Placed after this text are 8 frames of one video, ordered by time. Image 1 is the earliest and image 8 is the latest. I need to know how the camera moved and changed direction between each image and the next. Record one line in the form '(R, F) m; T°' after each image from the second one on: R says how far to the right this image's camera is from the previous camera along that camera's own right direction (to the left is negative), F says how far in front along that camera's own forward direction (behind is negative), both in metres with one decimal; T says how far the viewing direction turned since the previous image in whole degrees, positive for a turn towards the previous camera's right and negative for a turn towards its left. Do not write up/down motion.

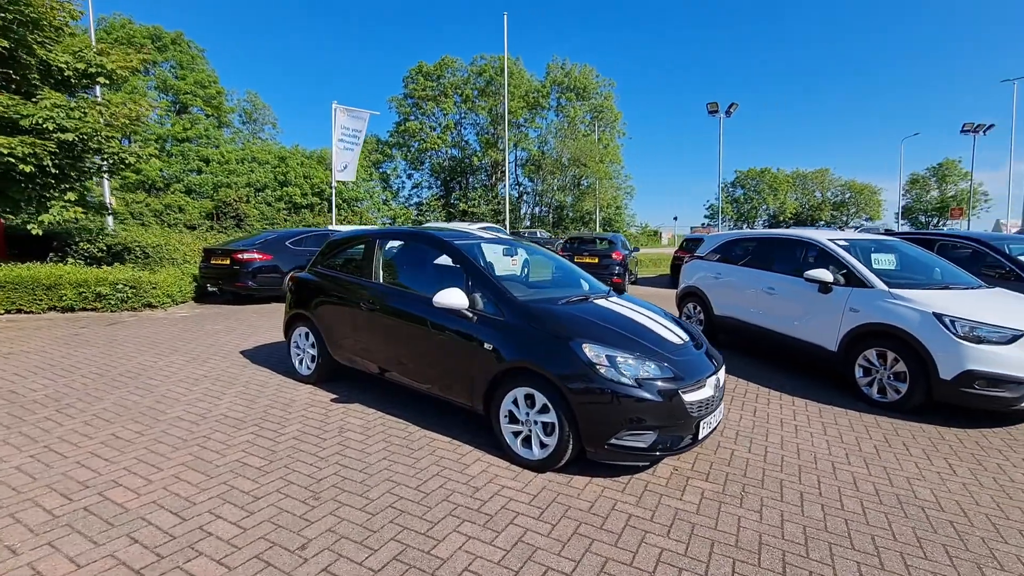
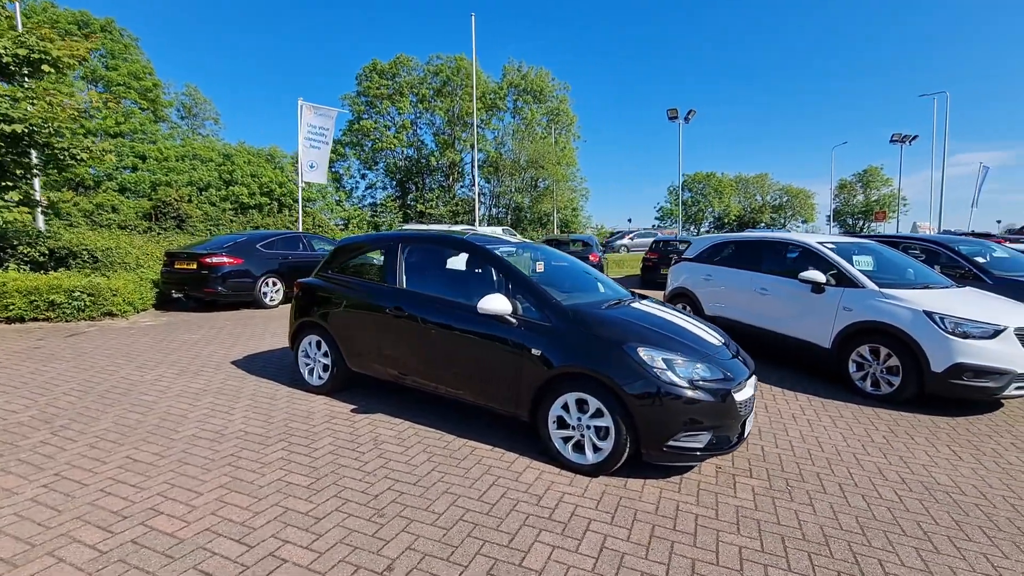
(-0.7, +0.1) m; +6°
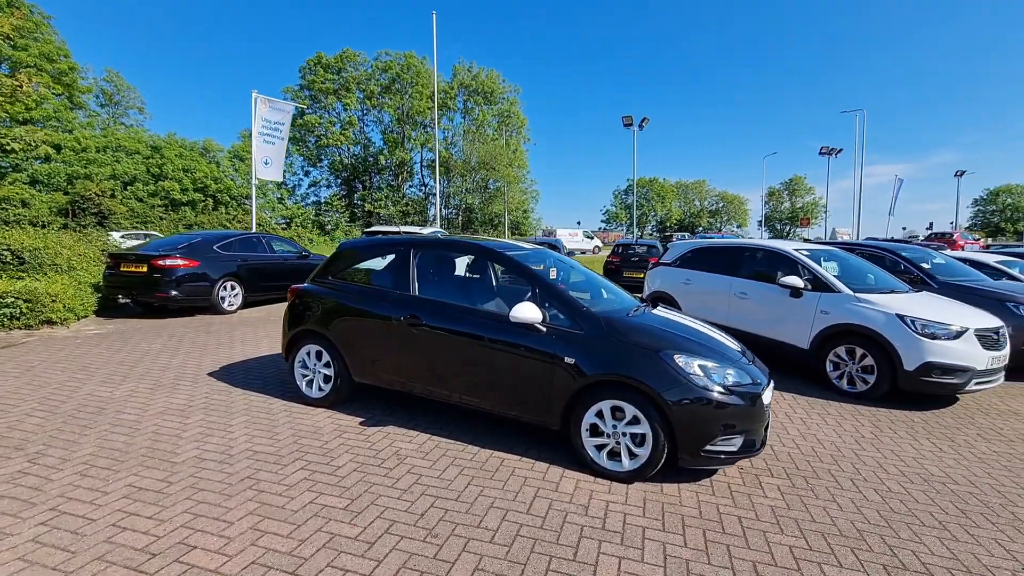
(-0.6, +0.1) m; +6°
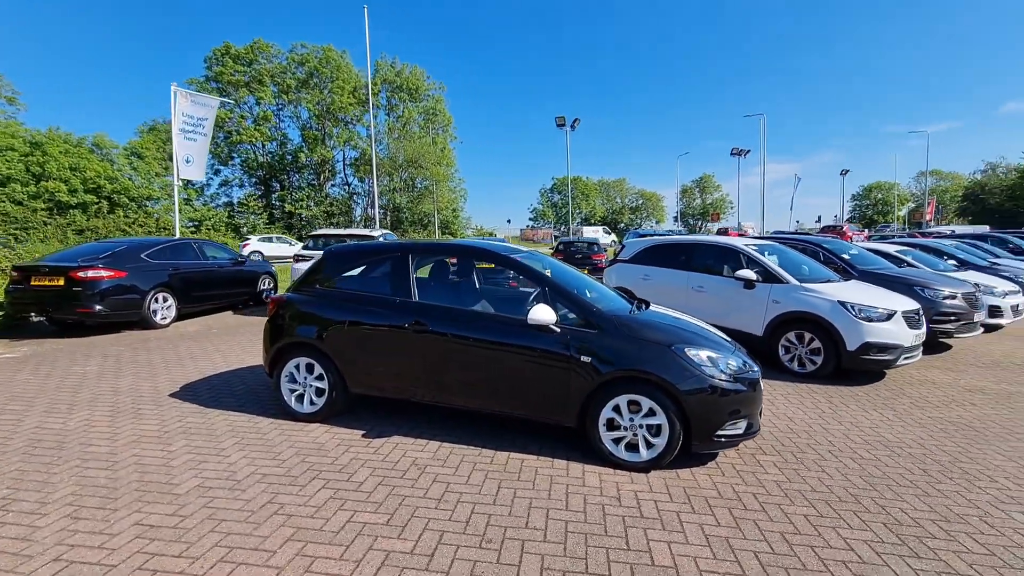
(-0.6, 0.0) m; +9°
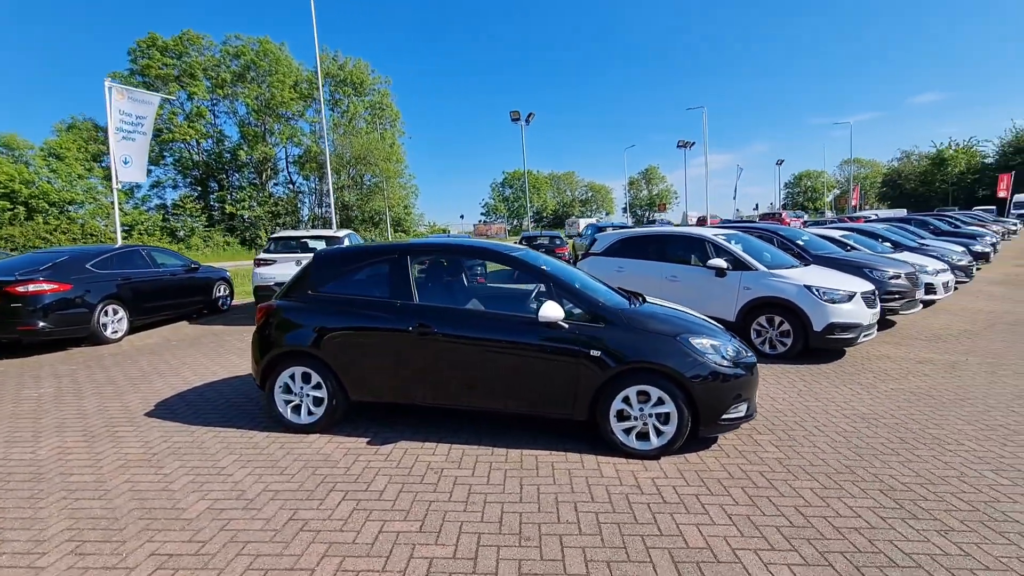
(-0.4, 0.0) m; +6°
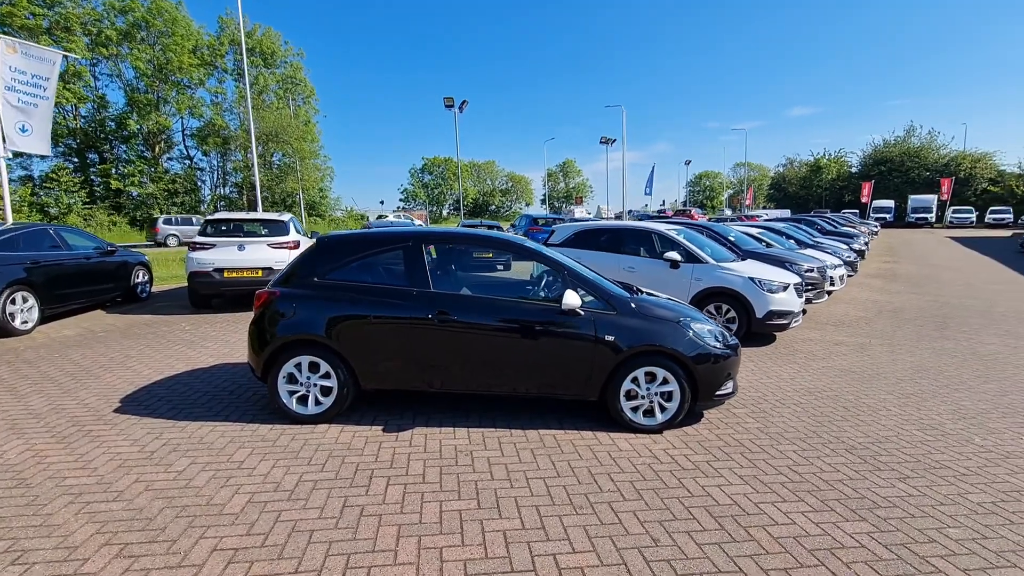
(-0.8, -0.1) m; +10°
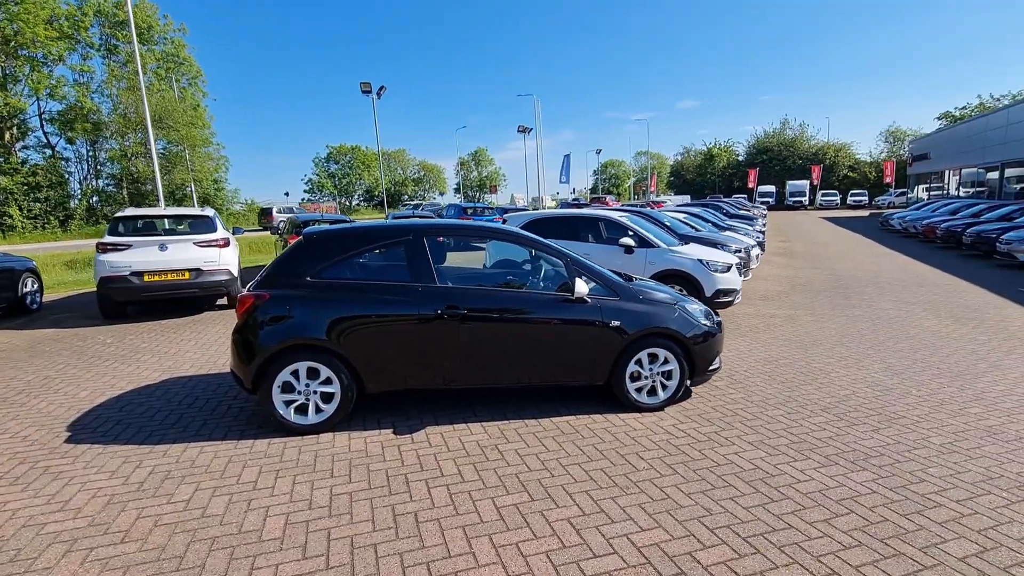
(-0.8, +0.1) m; +10°
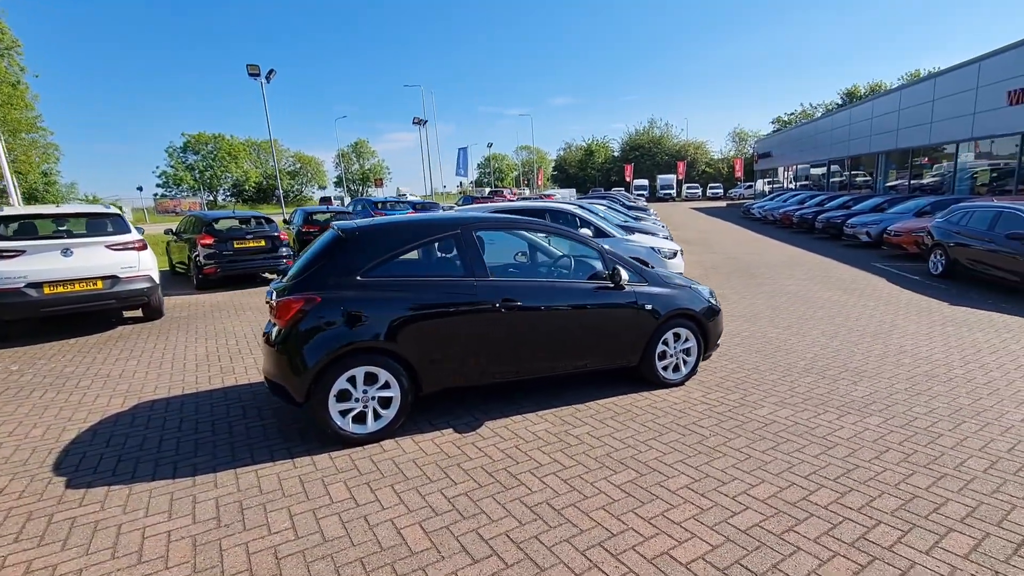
(-1.3, +0.1) m; +13°
